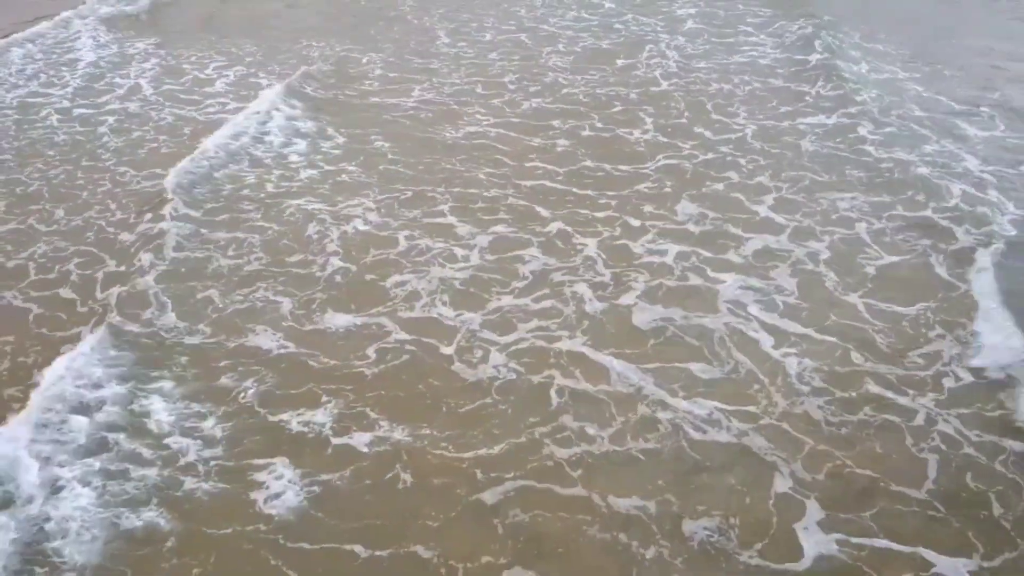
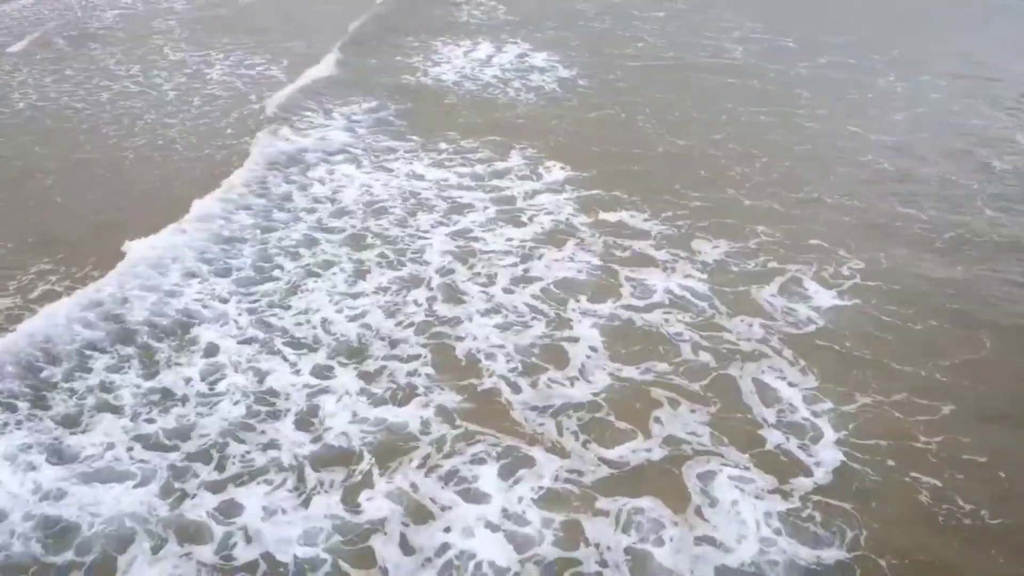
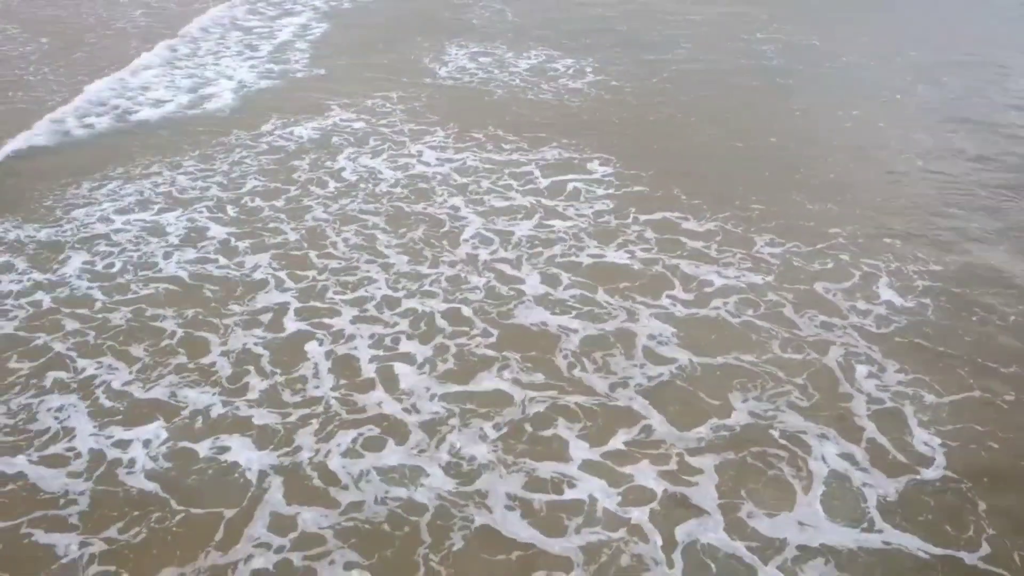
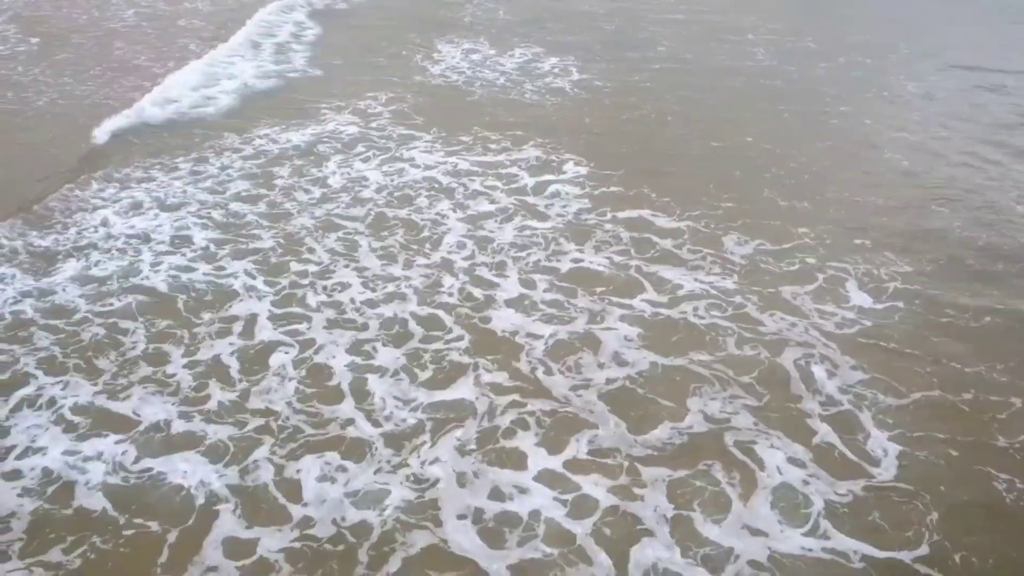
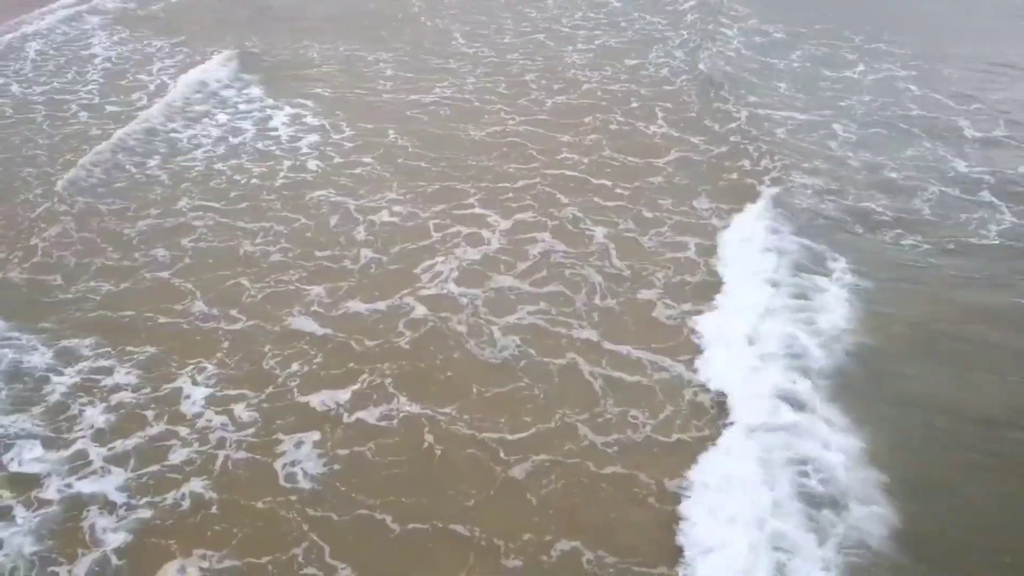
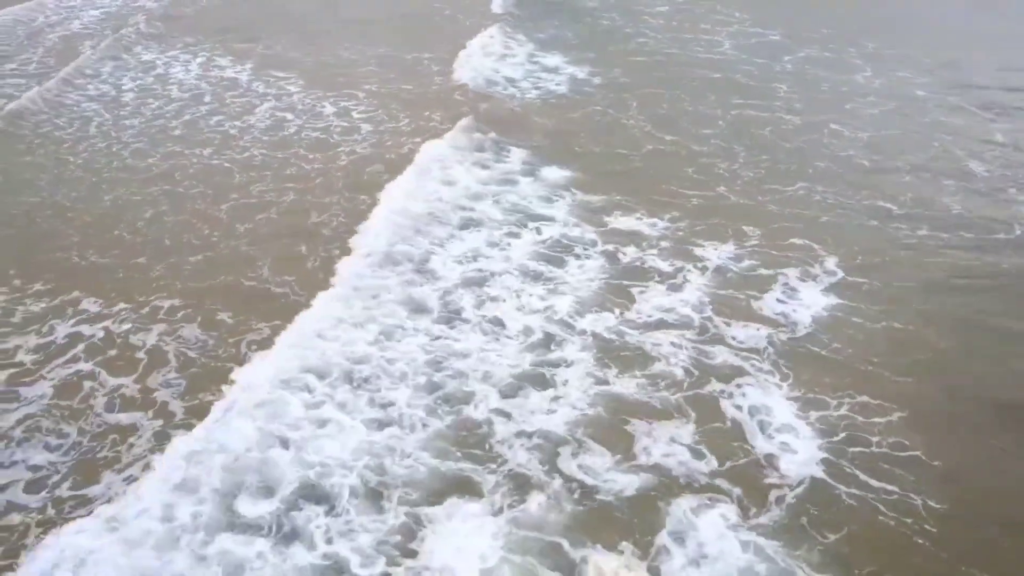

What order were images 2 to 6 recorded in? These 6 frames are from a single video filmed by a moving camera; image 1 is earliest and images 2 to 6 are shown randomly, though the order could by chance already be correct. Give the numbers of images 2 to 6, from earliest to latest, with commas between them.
5, 6, 2, 4, 3
